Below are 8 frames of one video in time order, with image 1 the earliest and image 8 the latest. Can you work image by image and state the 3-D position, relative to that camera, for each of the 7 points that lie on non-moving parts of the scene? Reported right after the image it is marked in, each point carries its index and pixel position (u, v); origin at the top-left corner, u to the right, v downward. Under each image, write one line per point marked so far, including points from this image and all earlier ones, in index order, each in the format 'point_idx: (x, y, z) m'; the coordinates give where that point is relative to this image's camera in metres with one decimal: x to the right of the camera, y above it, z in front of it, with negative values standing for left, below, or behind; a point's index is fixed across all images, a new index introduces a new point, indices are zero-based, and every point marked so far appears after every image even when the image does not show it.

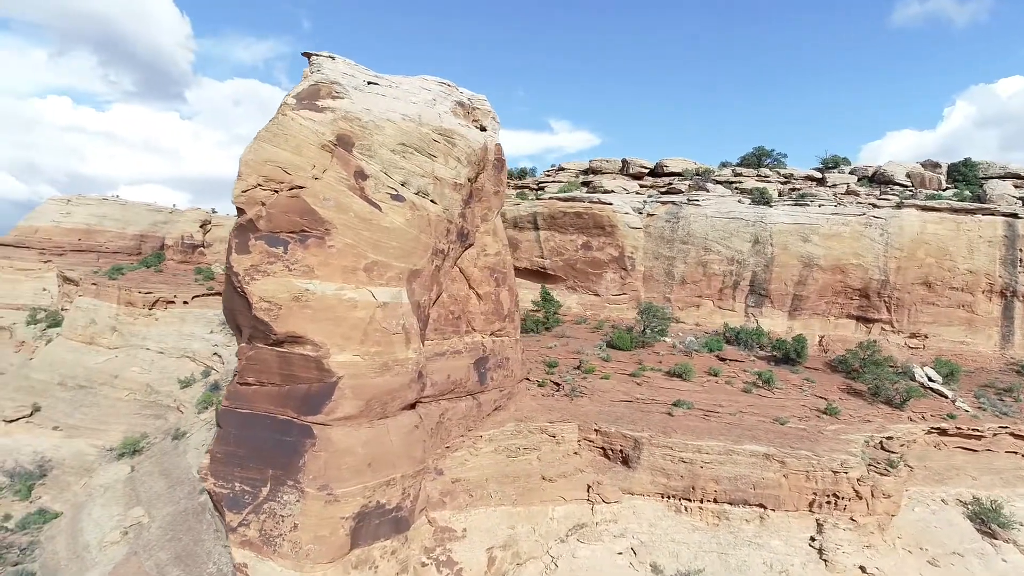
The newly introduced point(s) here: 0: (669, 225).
0: (+4.0, +1.6, +18.3) m
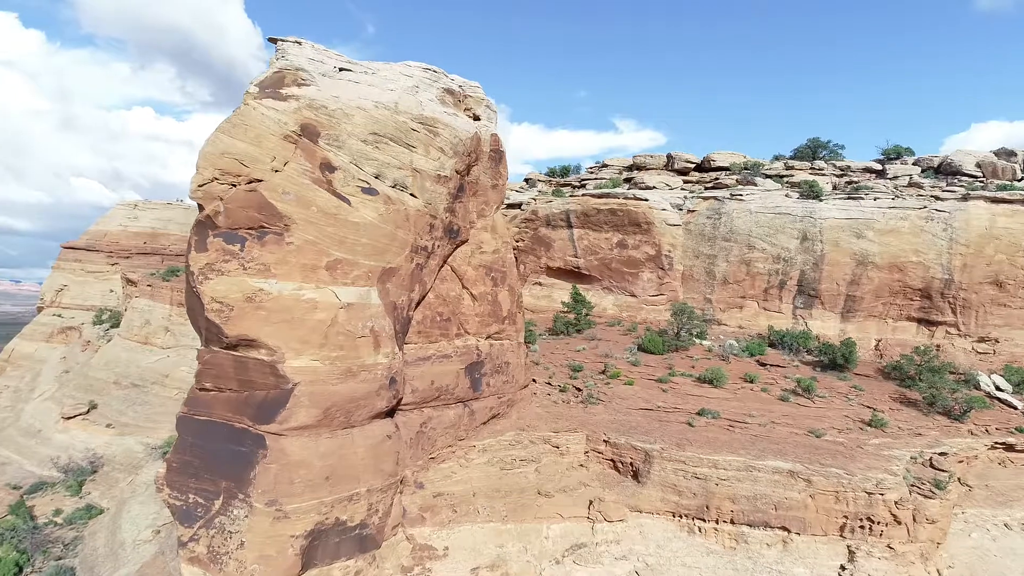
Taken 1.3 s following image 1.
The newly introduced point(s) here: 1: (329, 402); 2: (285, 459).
0: (+4.8, +1.6, +17.4) m
1: (-1.5, -1.0, +6.0) m
2: (-1.8, -1.4, +5.7) m
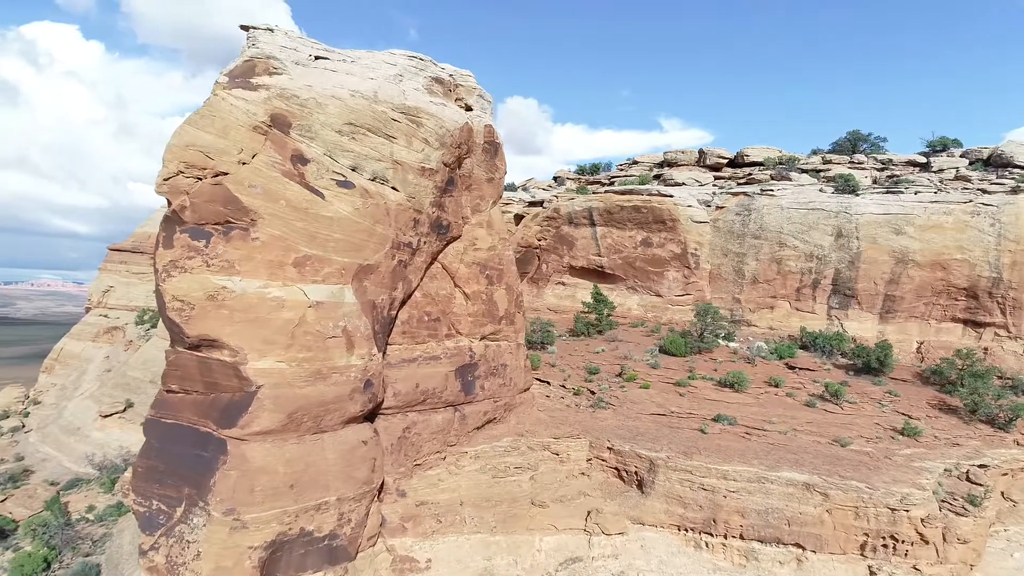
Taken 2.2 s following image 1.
0: (+5.3, +1.6, +16.7) m
1: (-1.7, -0.9, +5.7) m
2: (-2.0, -1.3, +5.4) m
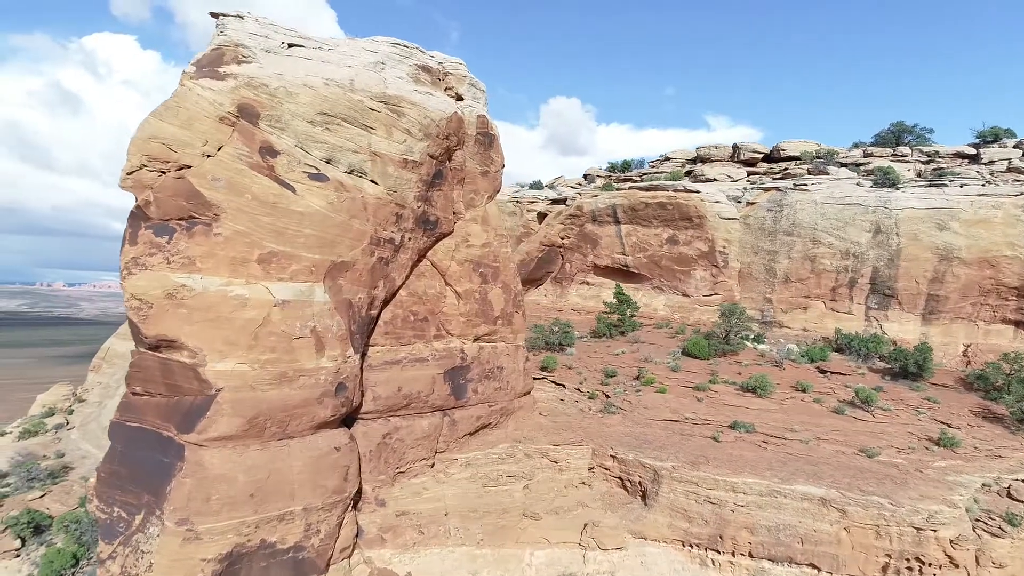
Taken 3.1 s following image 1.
0: (+5.7, +1.6, +15.9) m
1: (-1.9, -0.9, +5.4) m
2: (-2.2, -1.3, +5.2) m
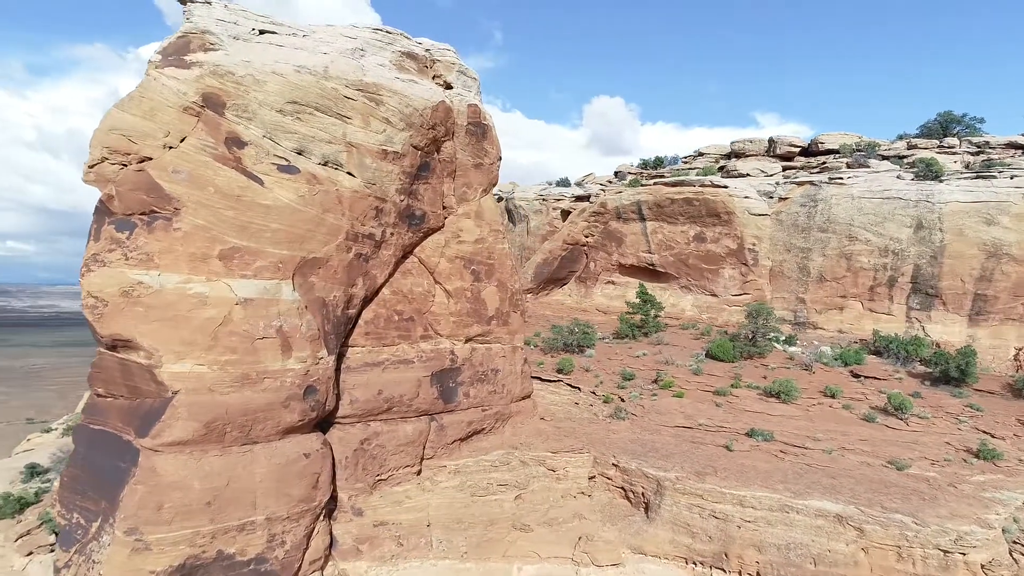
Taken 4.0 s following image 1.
0: (+6.2, +1.6, +15.1) m
1: (-2.1, -0.9, +5.1) m
2: (-2.4, -1.3, +4.9) m
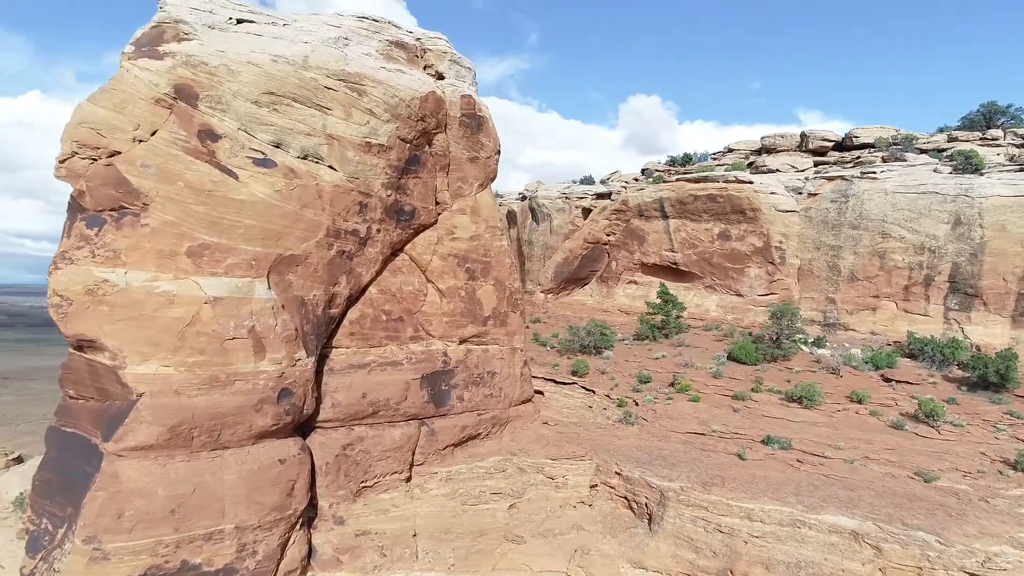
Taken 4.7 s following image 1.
0: (+6.5, +1.6, +14.5) m
1: (-2.3, -0.9, +4.9) m
2: (-2.6, -1.3, +4.7) m
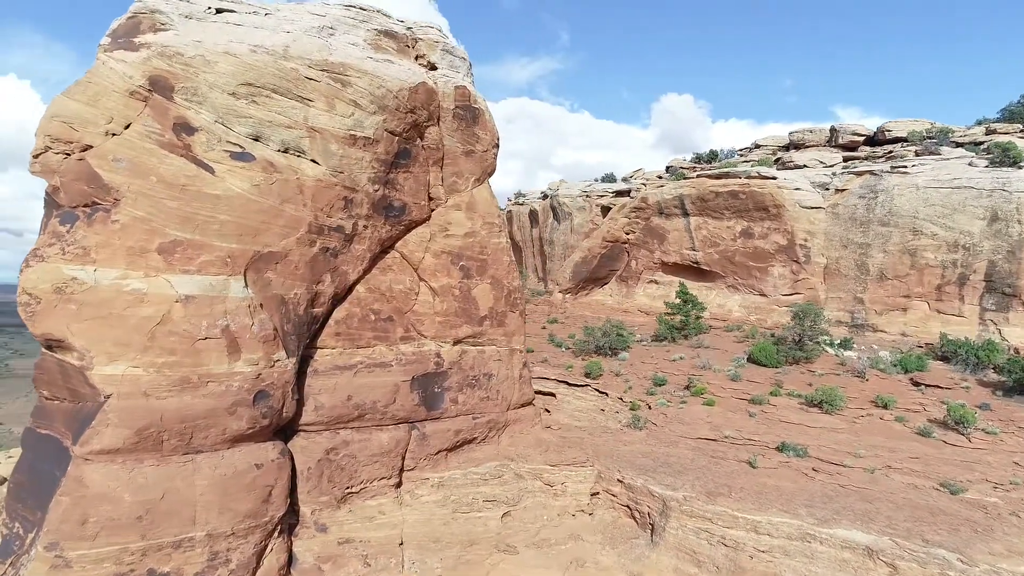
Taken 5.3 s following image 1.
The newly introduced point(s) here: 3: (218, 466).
0: (+6.8, +1.7, +13.9) m
1: (-2.4, -0.9, +4.7) m
2: (-2.7, -1.3, +4.5) m
3: (-2.1, -1.2, +5.0) m
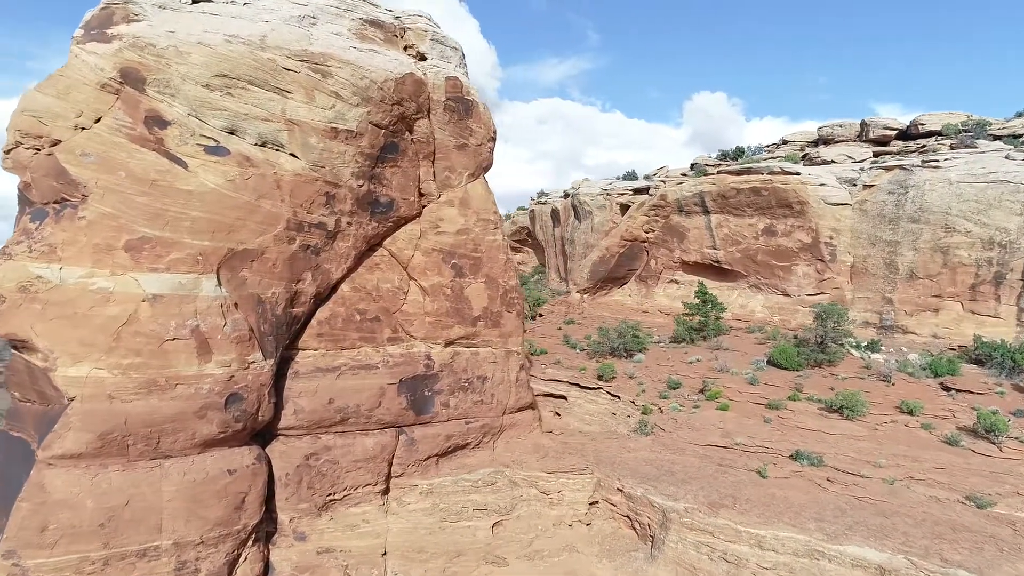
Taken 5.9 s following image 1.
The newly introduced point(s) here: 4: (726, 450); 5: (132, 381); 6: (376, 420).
0: (+7.1, +1.7, +13.3) m
1: (-2.5, -0.9, +4.6) m
2: (-2.9, -1.3, +4.4) m
3: (-2.2, -1.2, +4.8) m
4: (+2.2, -1.7, +7.5) m
5: (-2.5, -0.6, +4.6) m
6: (-1.1, -1.1, +5.9) m
